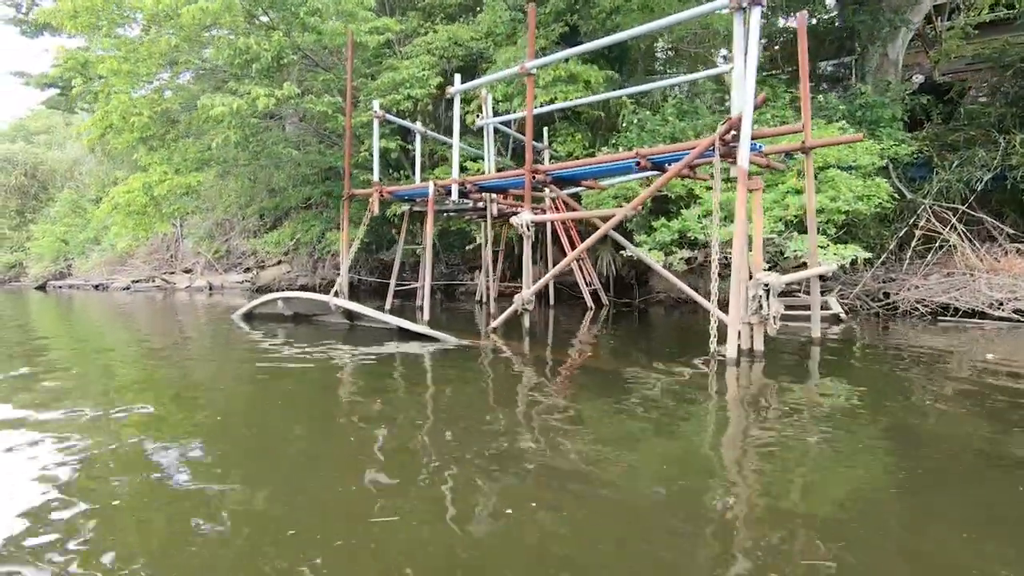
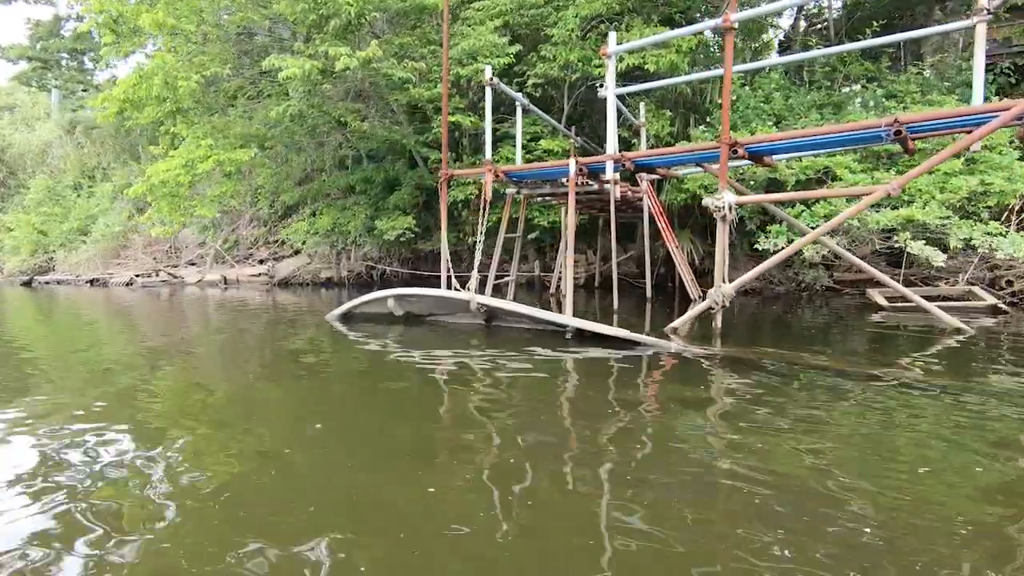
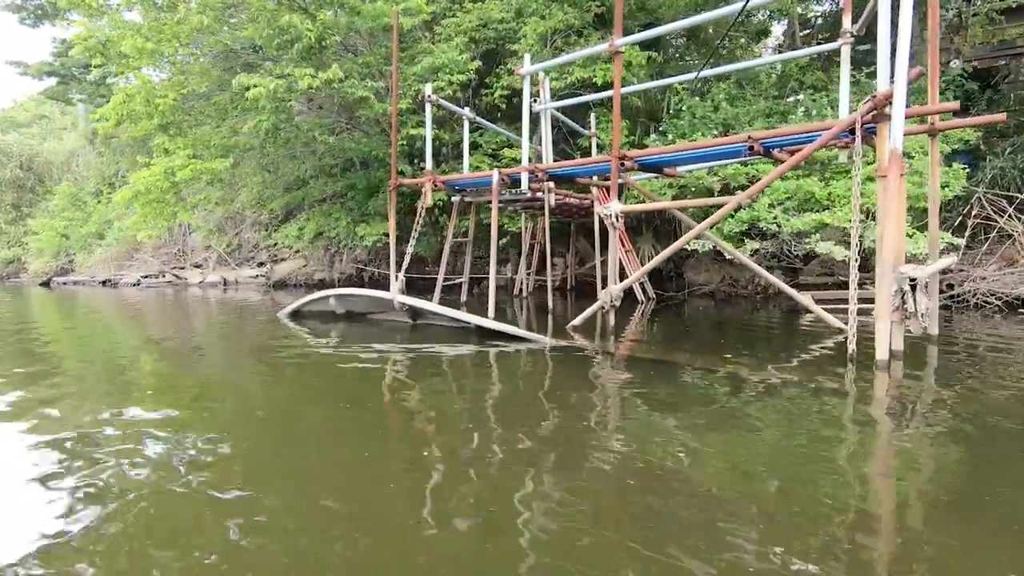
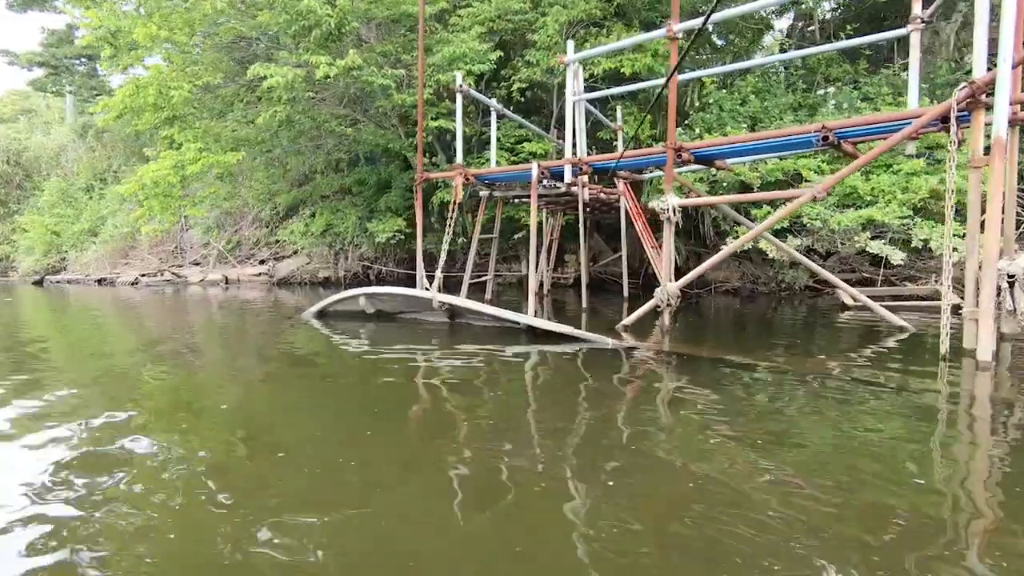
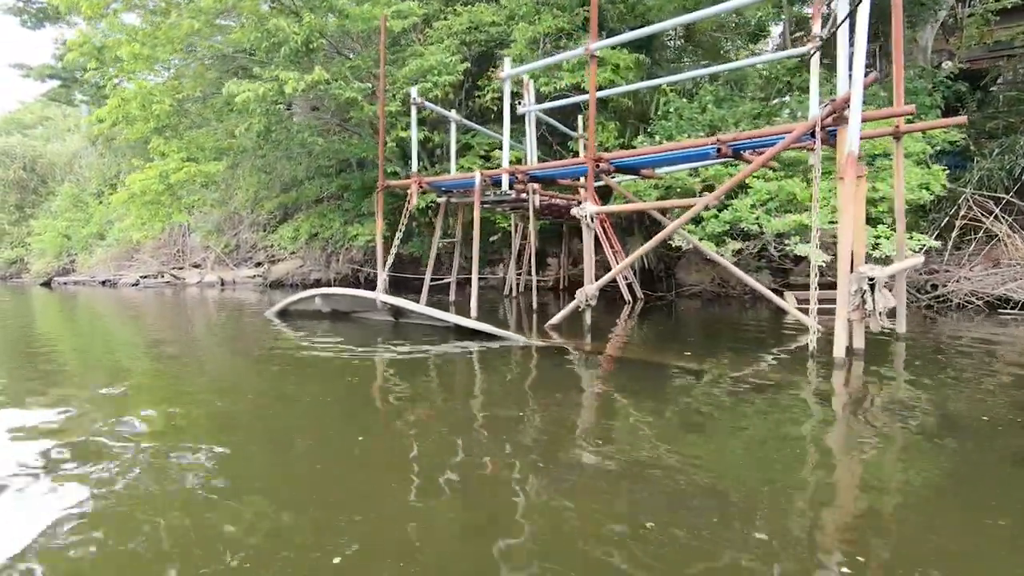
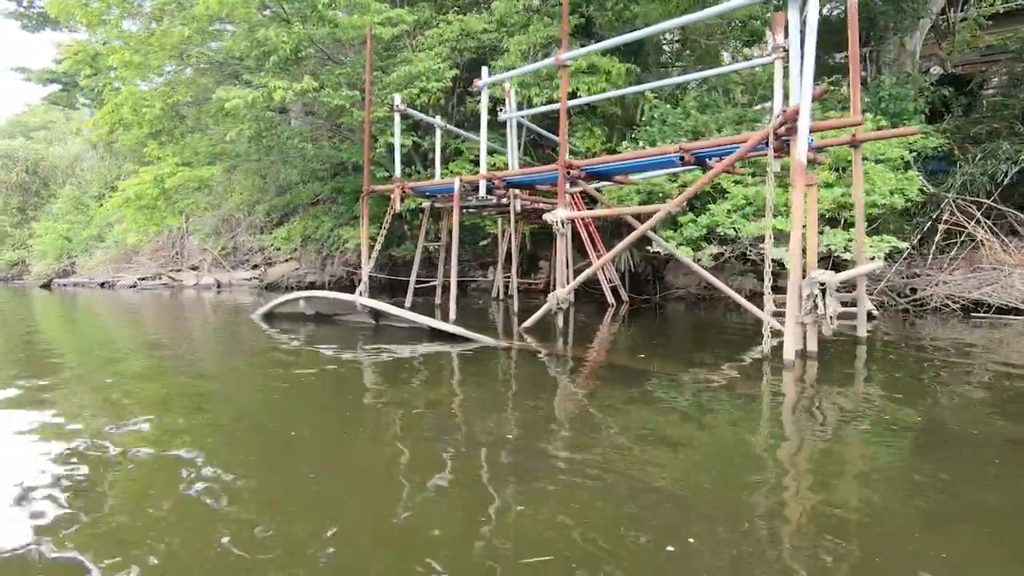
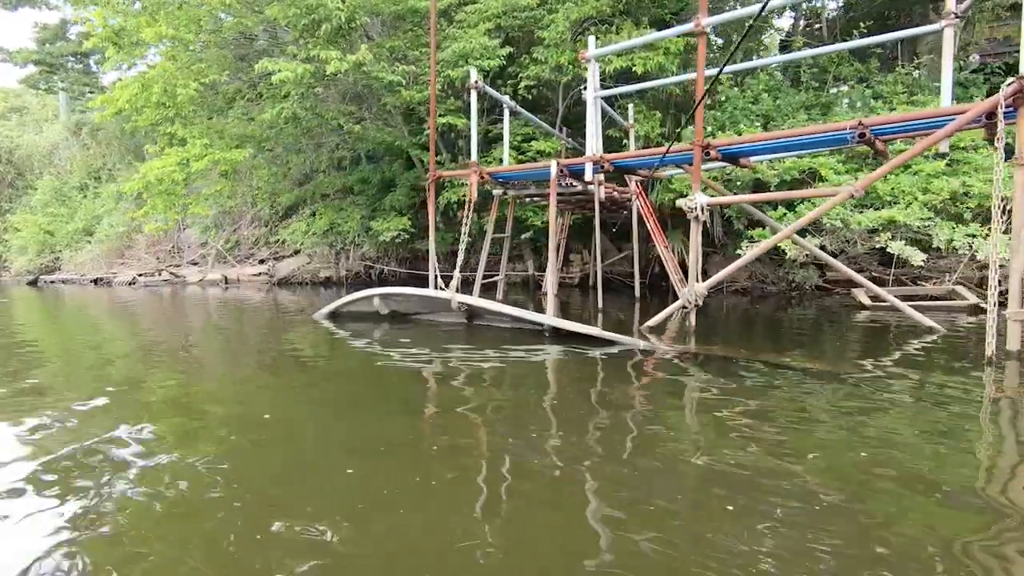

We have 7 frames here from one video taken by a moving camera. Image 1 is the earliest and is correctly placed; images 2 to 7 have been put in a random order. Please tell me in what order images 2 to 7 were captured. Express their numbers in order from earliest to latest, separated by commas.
6, 5, 3, 4, 7, 2
